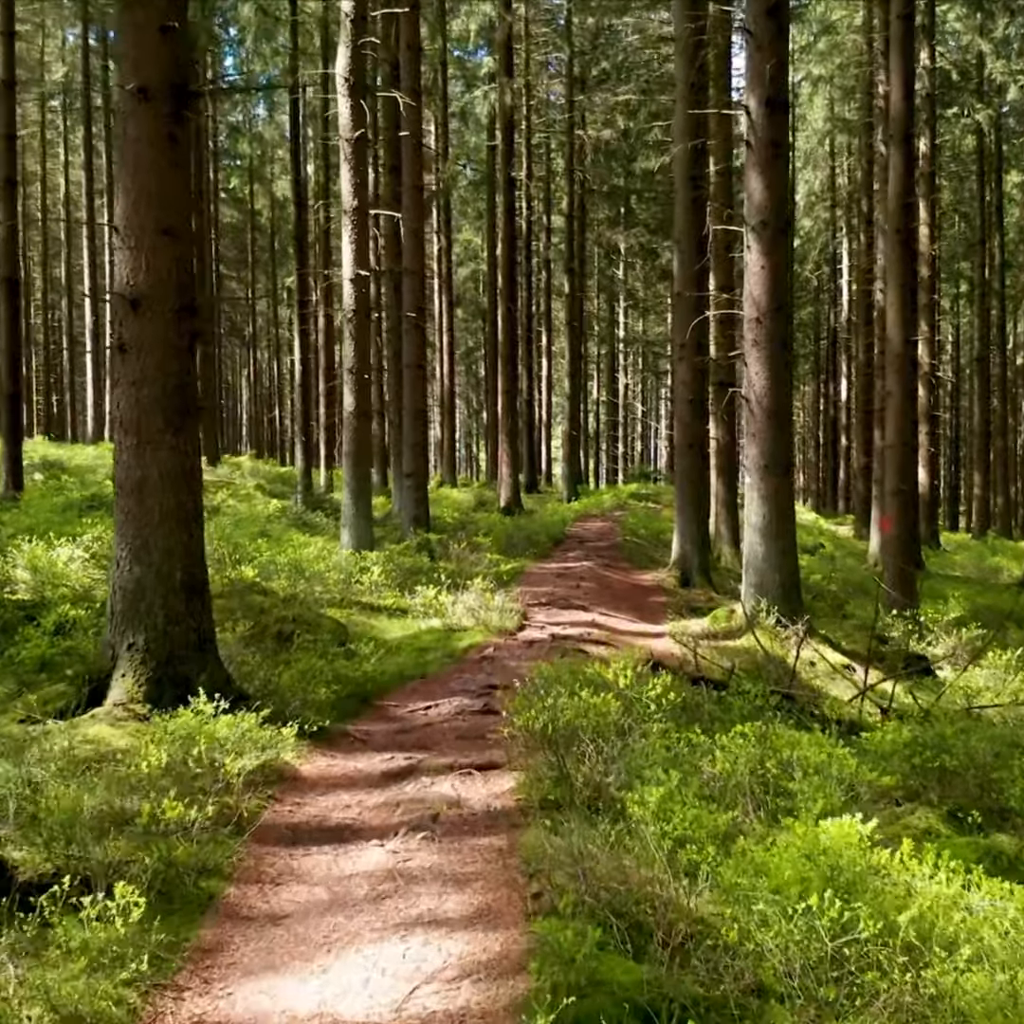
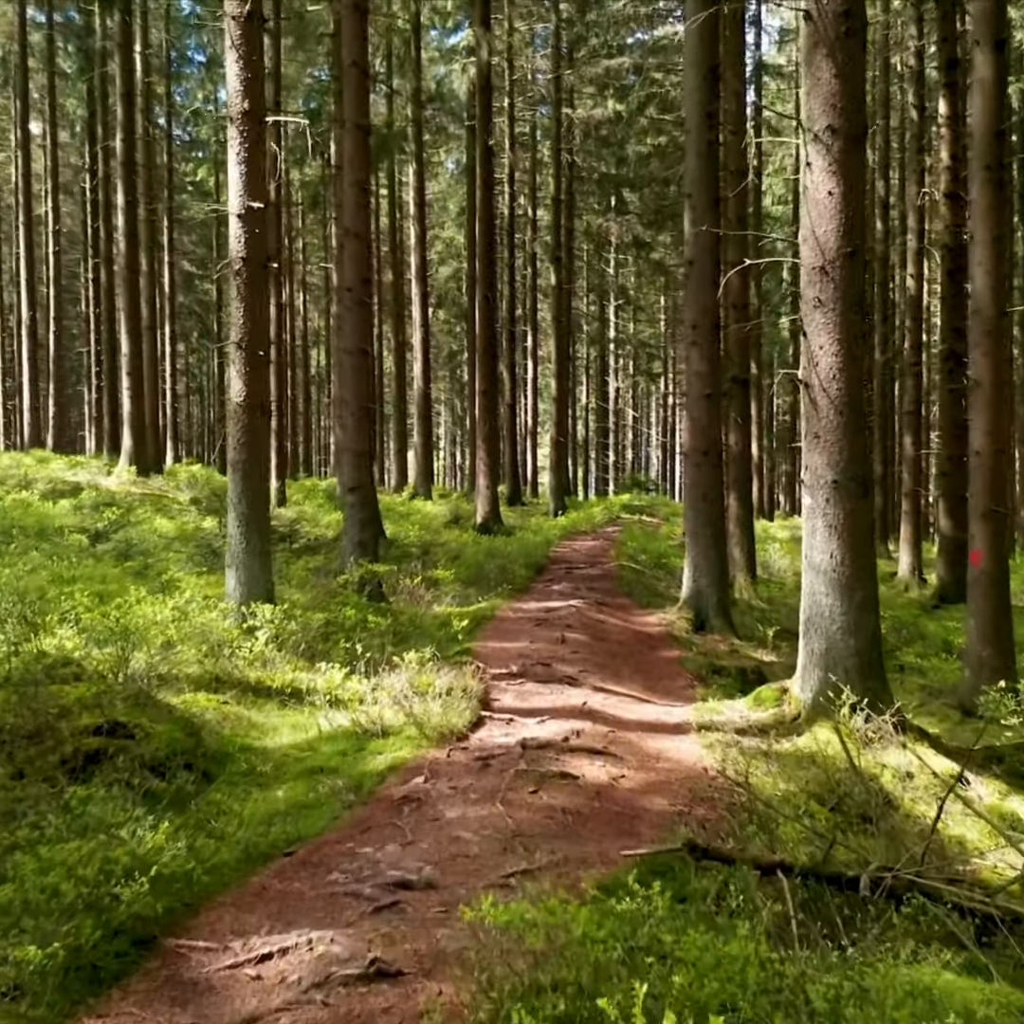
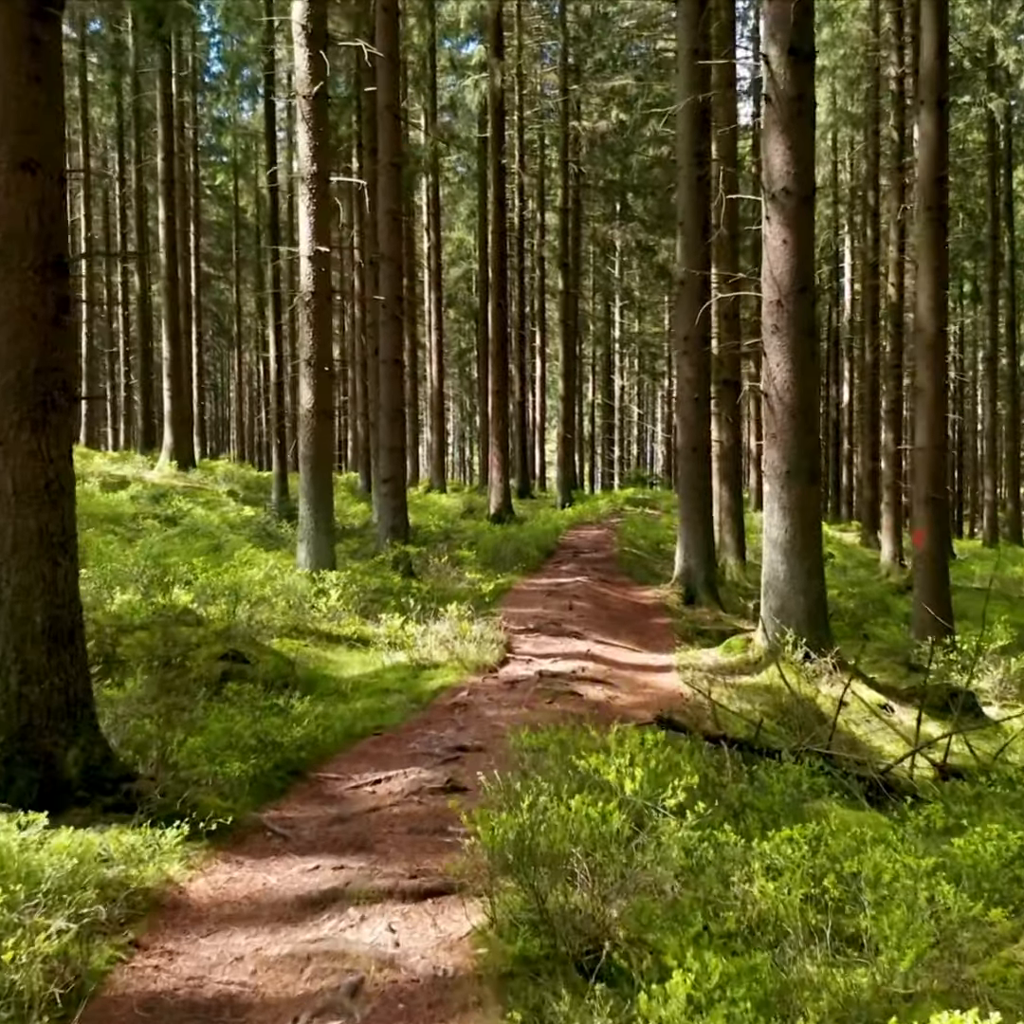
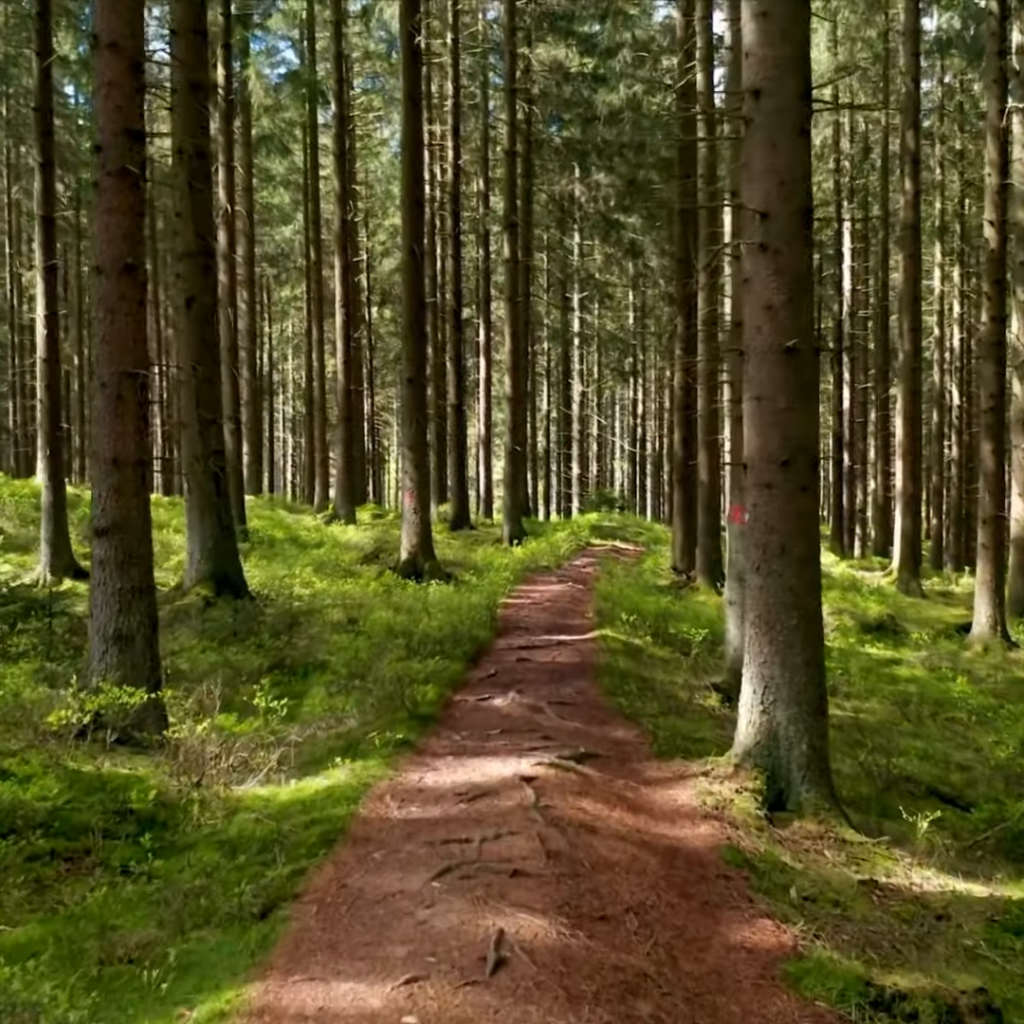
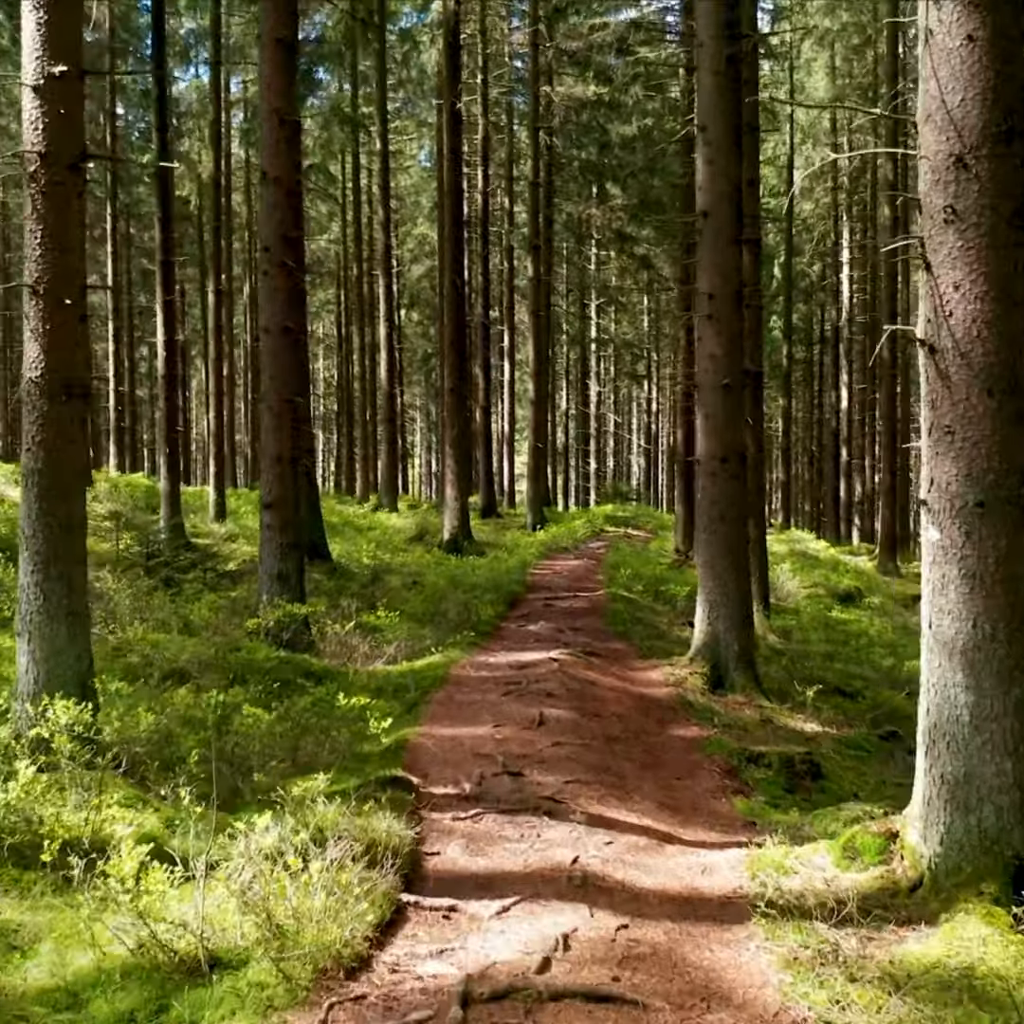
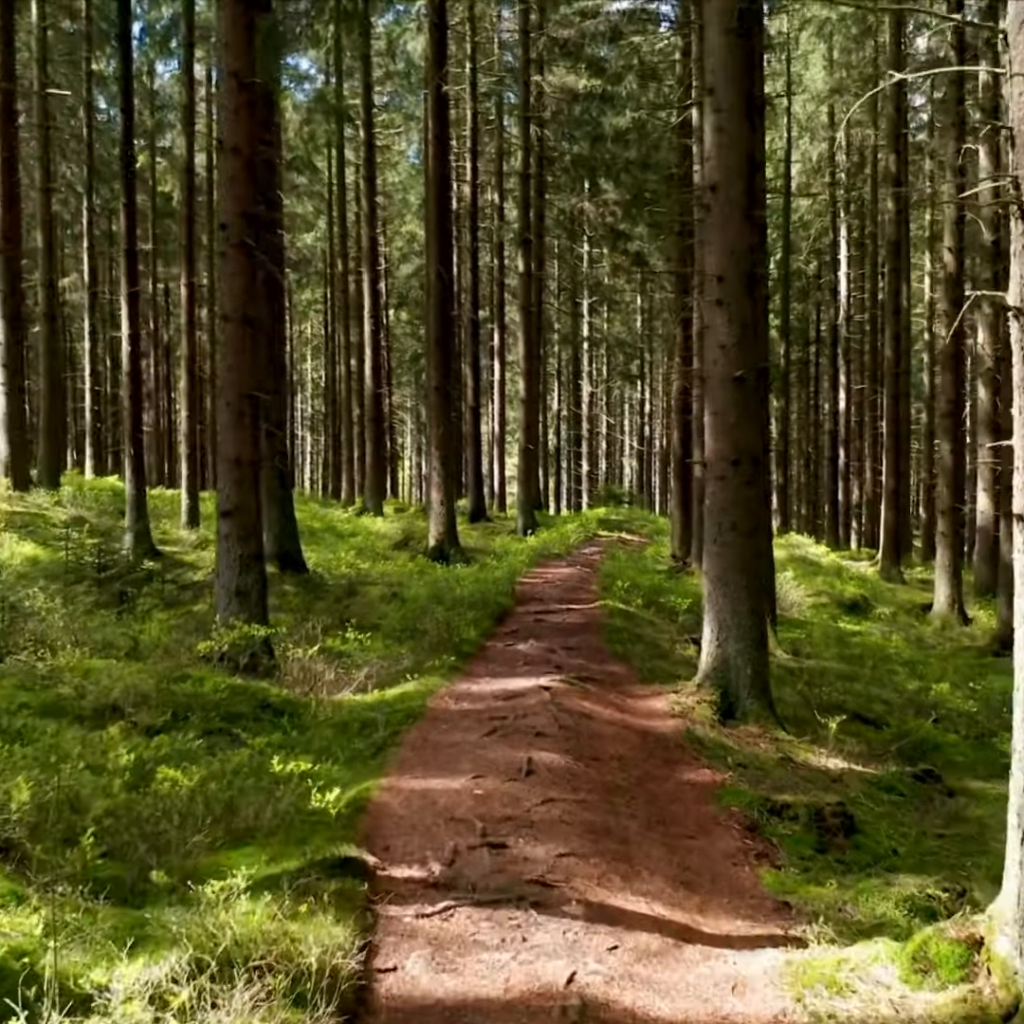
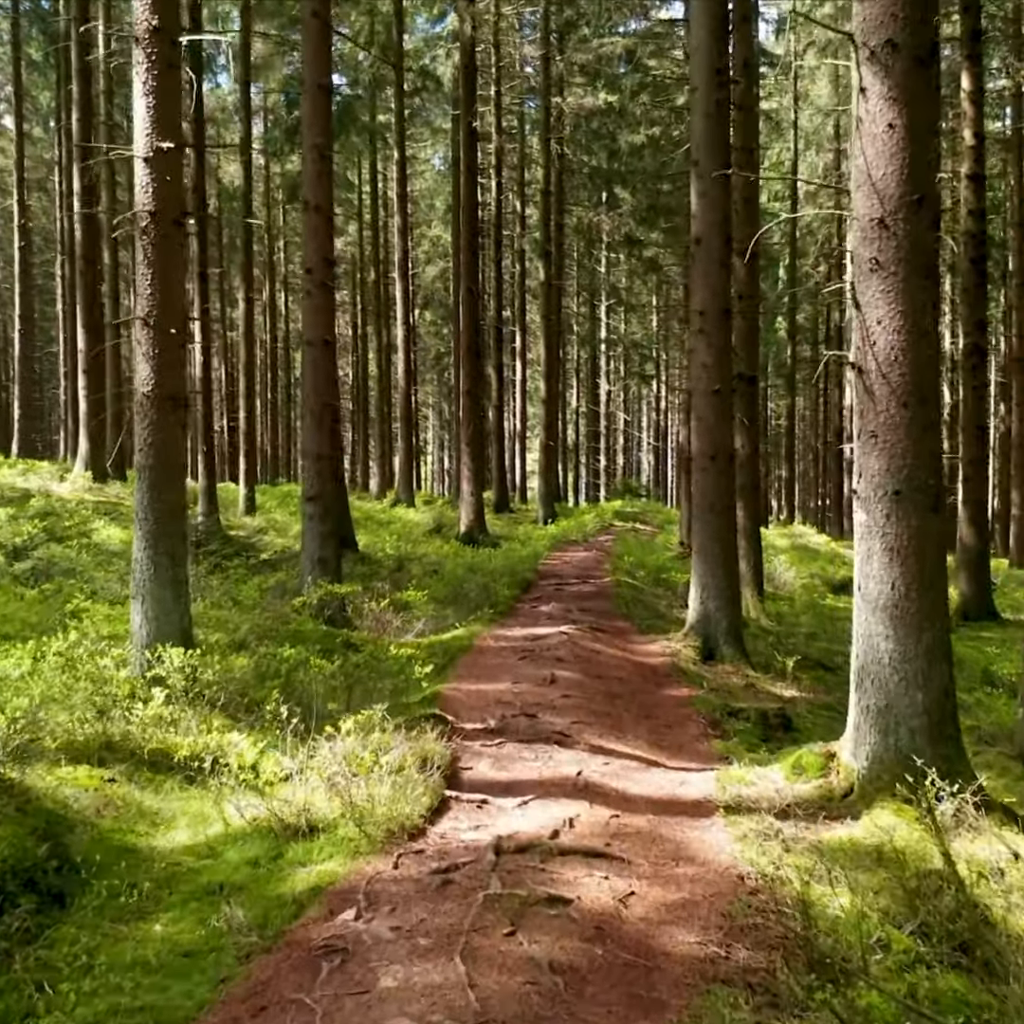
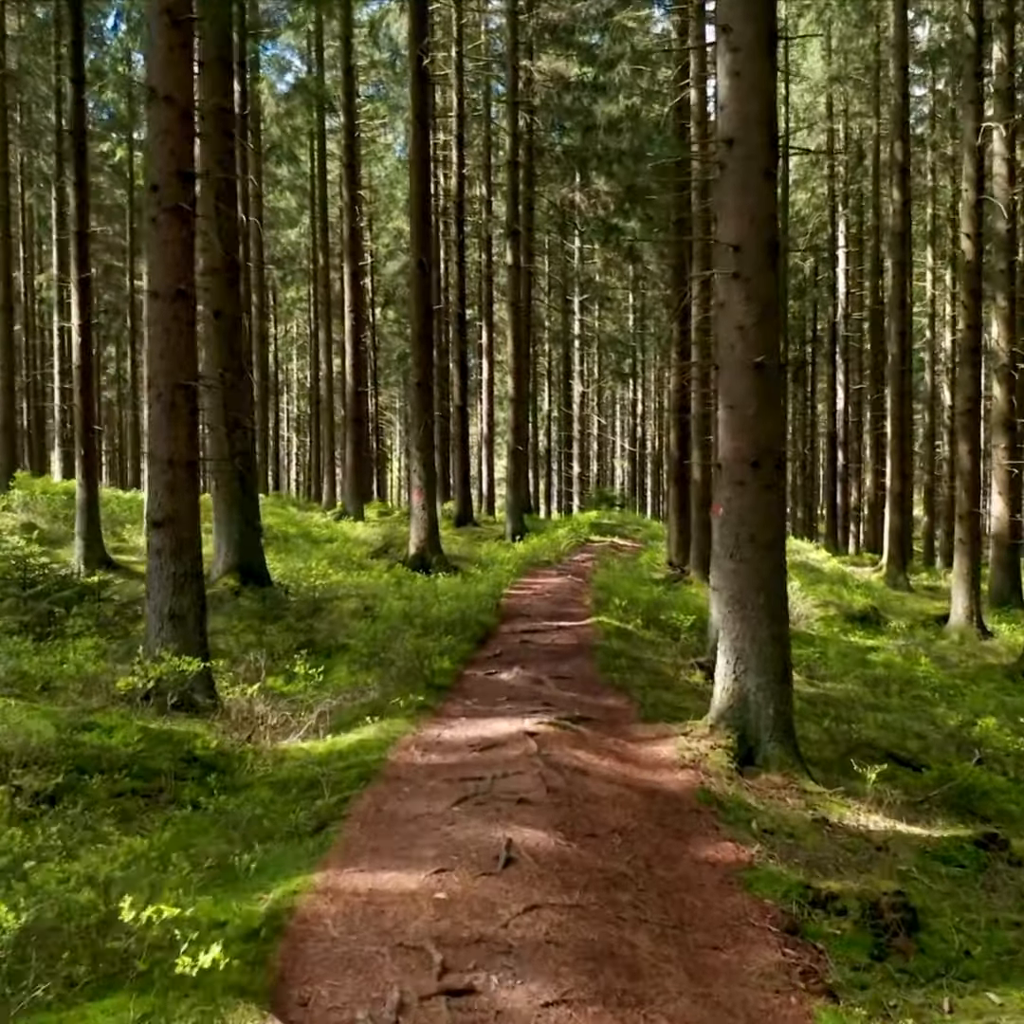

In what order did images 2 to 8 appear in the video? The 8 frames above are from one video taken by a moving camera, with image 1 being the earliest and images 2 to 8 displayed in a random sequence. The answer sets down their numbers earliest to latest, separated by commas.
3, 2, 7, 5, 6, 8, 4
